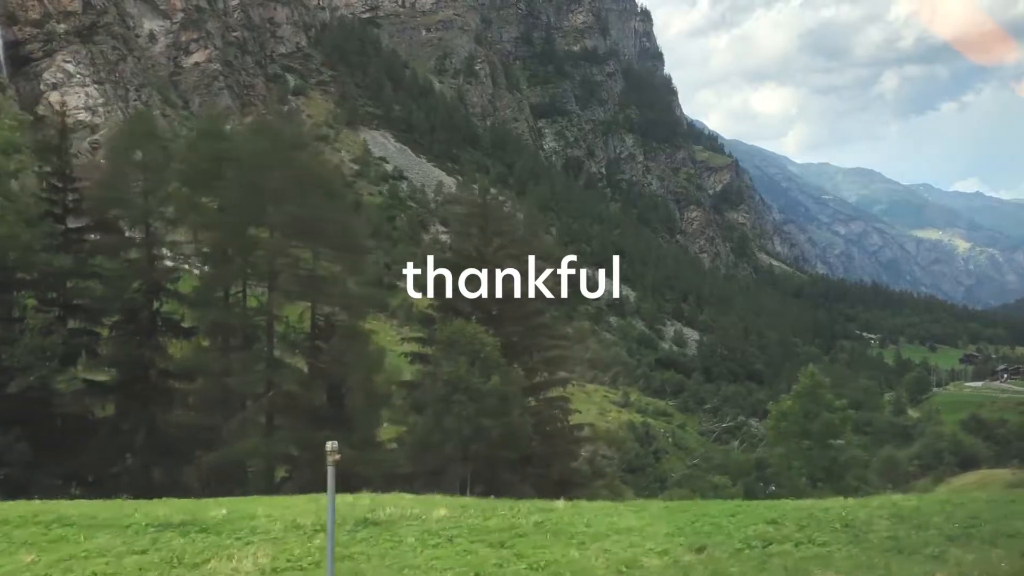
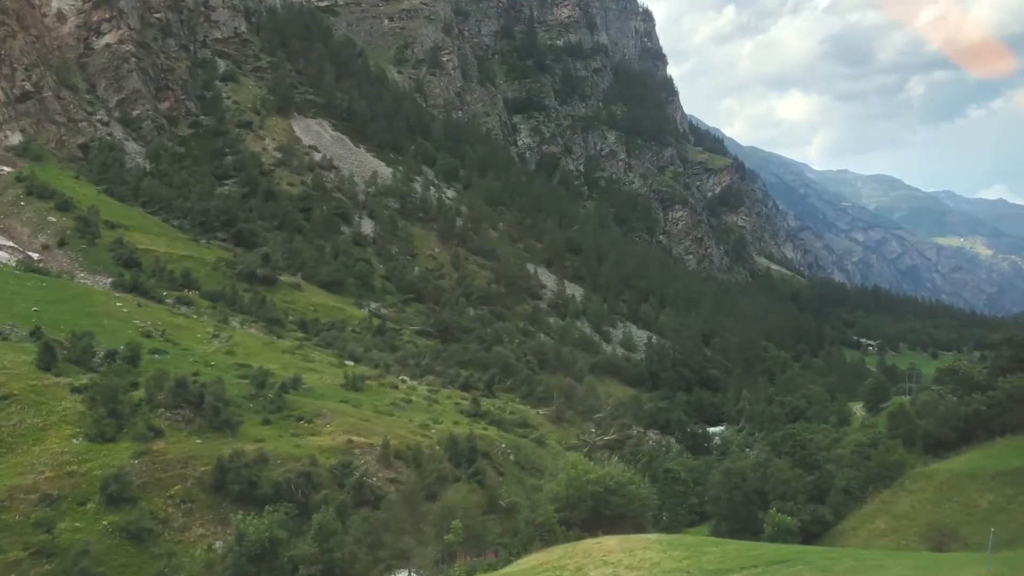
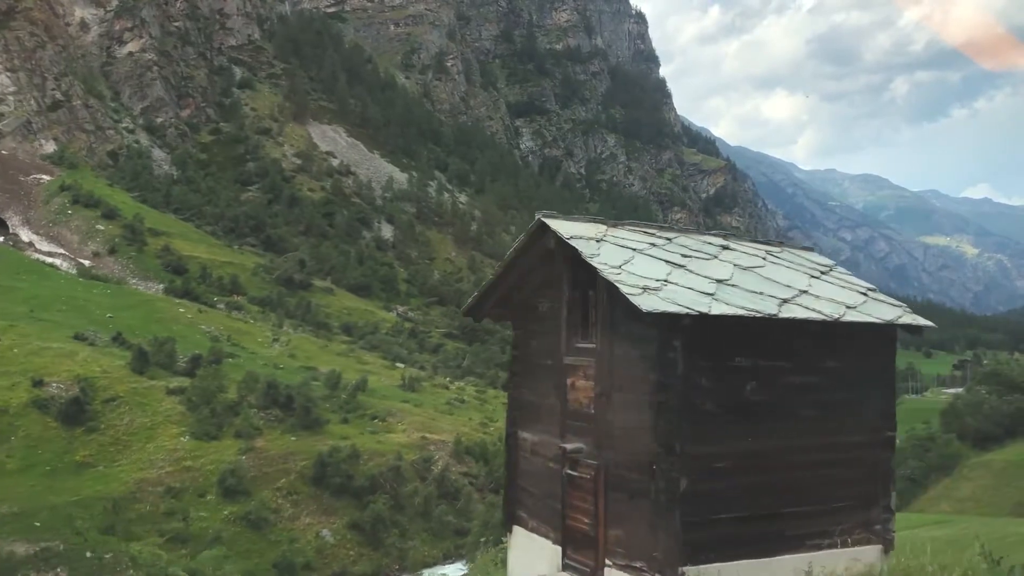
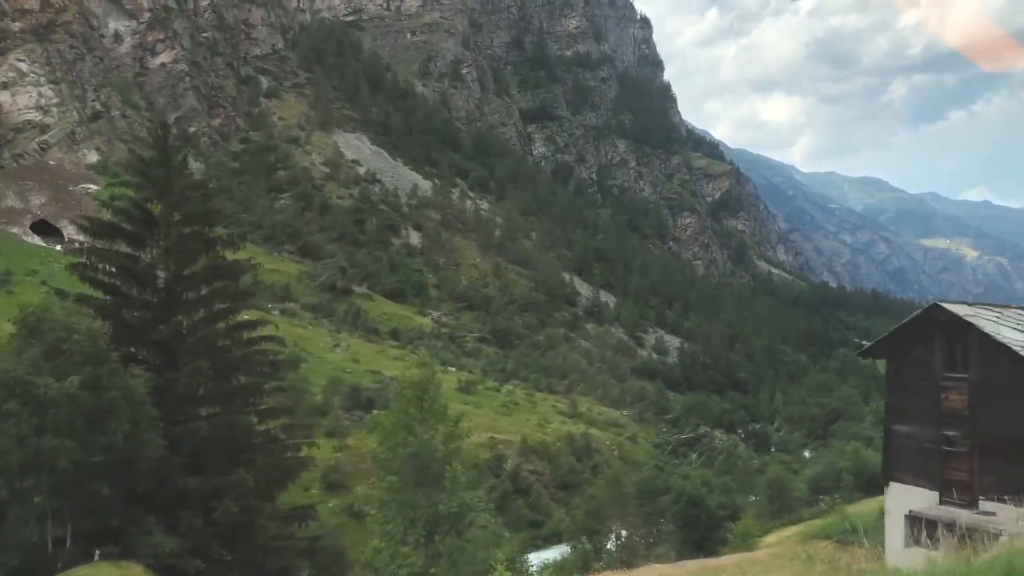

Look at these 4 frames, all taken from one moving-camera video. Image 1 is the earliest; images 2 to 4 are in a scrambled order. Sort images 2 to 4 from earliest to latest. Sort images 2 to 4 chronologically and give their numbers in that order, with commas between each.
4, 3, 2
